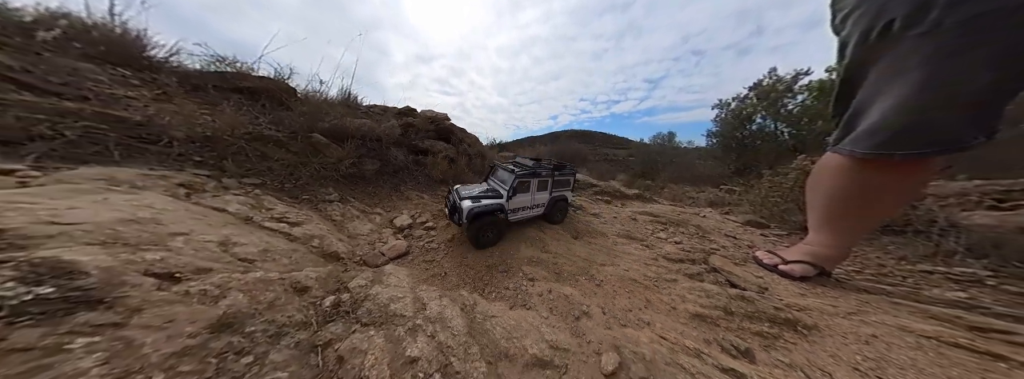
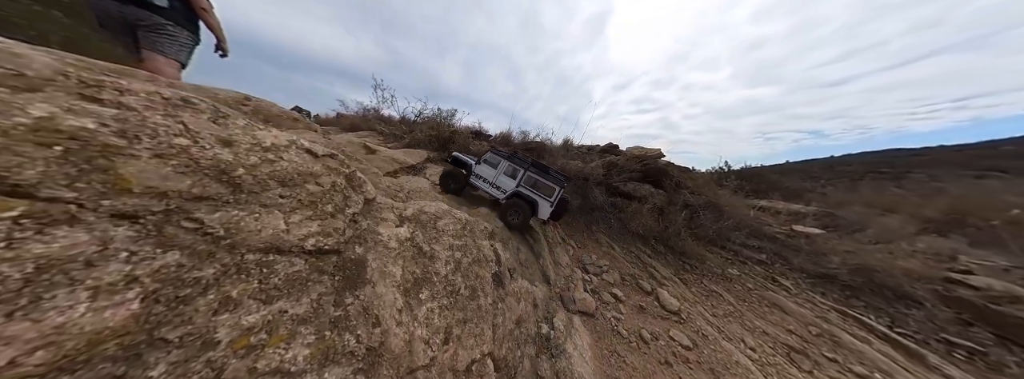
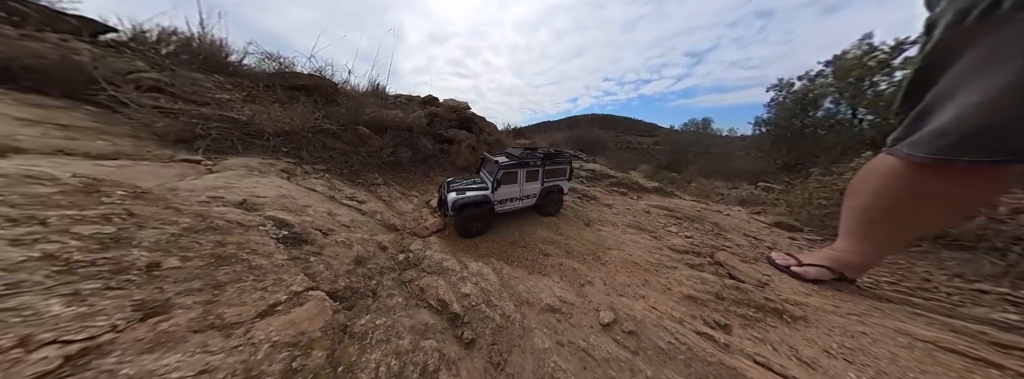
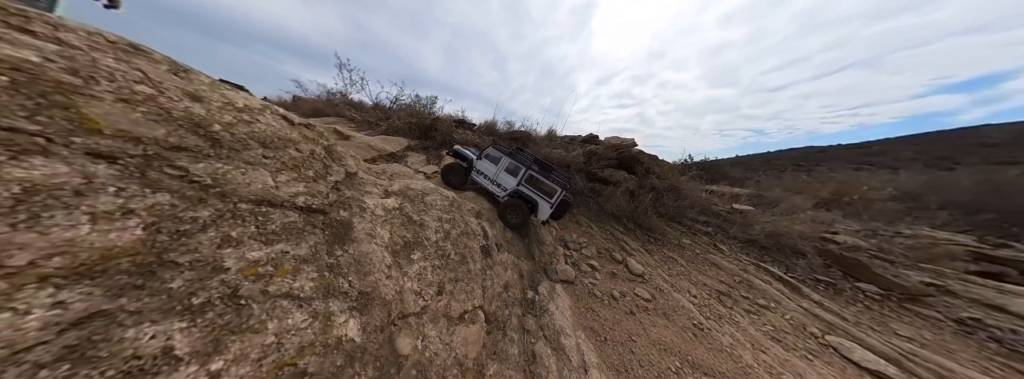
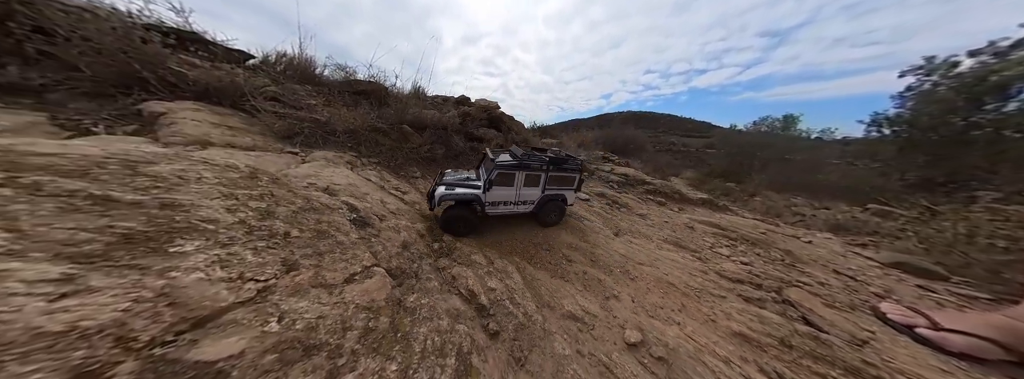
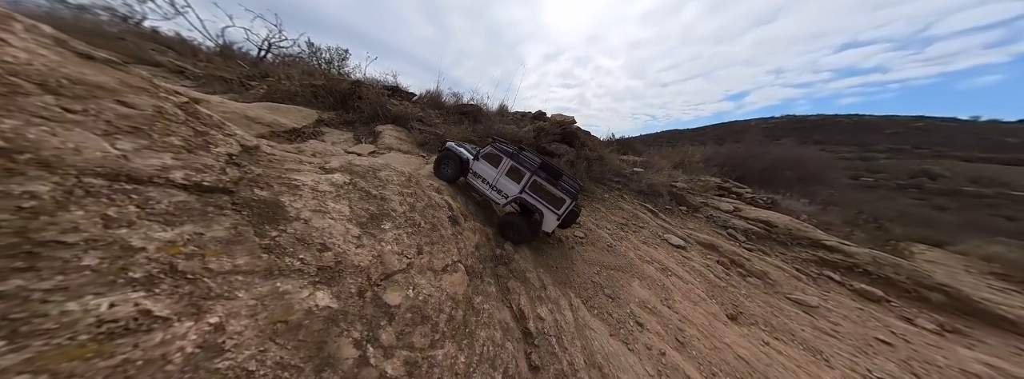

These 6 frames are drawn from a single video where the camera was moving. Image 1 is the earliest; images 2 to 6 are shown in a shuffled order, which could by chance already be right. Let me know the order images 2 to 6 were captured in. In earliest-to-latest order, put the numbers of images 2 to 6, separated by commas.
3, 5, 6, 4, 2
